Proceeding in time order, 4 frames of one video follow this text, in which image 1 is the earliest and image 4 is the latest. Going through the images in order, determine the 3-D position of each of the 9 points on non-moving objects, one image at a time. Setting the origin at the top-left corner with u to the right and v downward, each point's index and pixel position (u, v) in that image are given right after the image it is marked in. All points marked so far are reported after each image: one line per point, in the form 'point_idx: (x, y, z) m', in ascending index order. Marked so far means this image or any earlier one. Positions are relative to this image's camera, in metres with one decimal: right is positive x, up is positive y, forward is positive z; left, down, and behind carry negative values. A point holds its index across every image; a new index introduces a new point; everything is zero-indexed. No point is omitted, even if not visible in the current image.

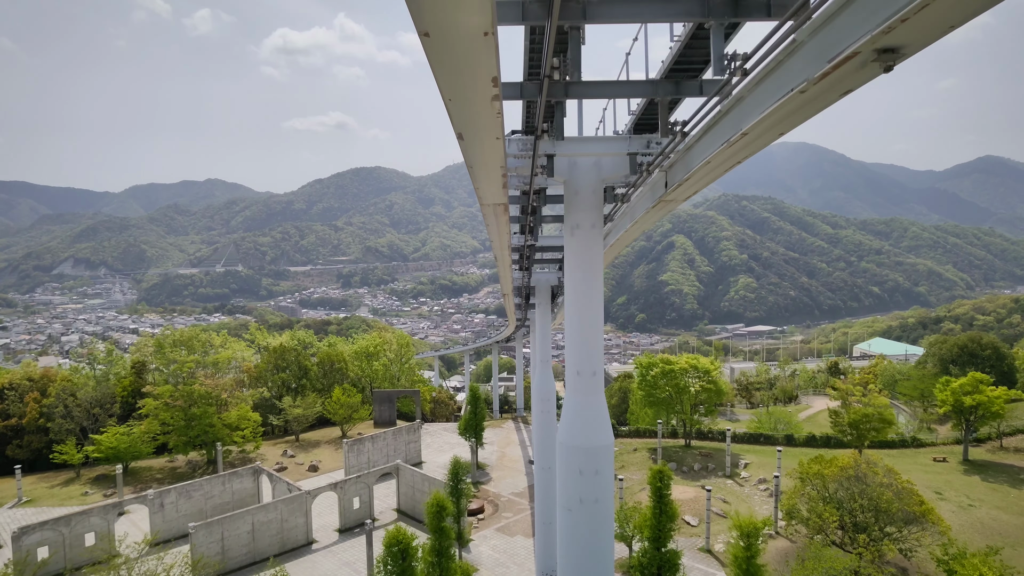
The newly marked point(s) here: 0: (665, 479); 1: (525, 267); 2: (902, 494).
0: (+4.4, -5.5, +14.9) m
1: (+0.5, +0.8, +18.6) m
2: (+12.4, -6.5, +16.7) m
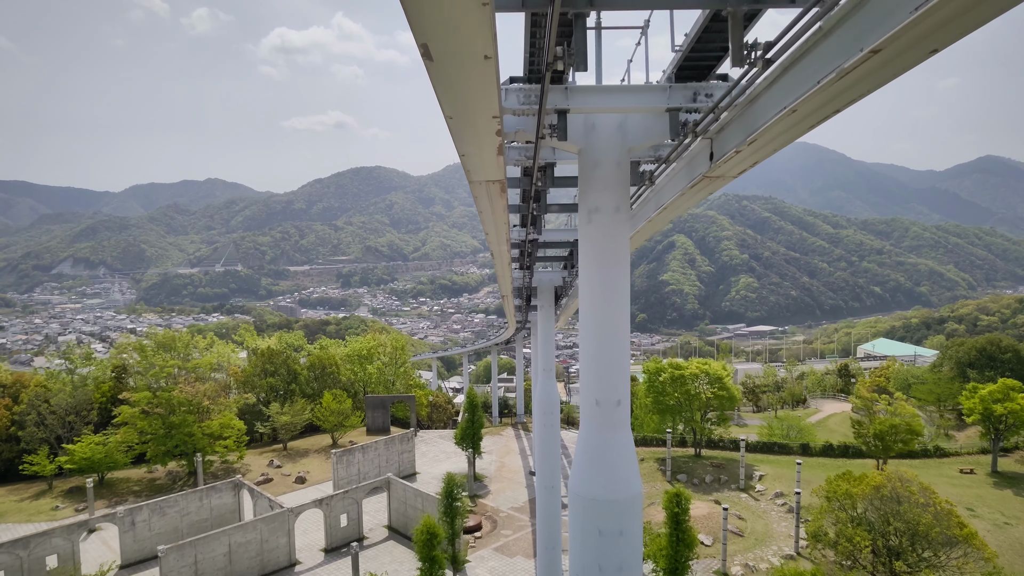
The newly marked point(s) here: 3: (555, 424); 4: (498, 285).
0: (+4.4, -5.5, +13.4) m
1: (+0.5, +0.7, +17.0) m
2: (+12.4, -6.6, +15.2) m
3: (+1.5, -4.7, +17.9) m
4: (-0.5, +0.1, +16.9) m
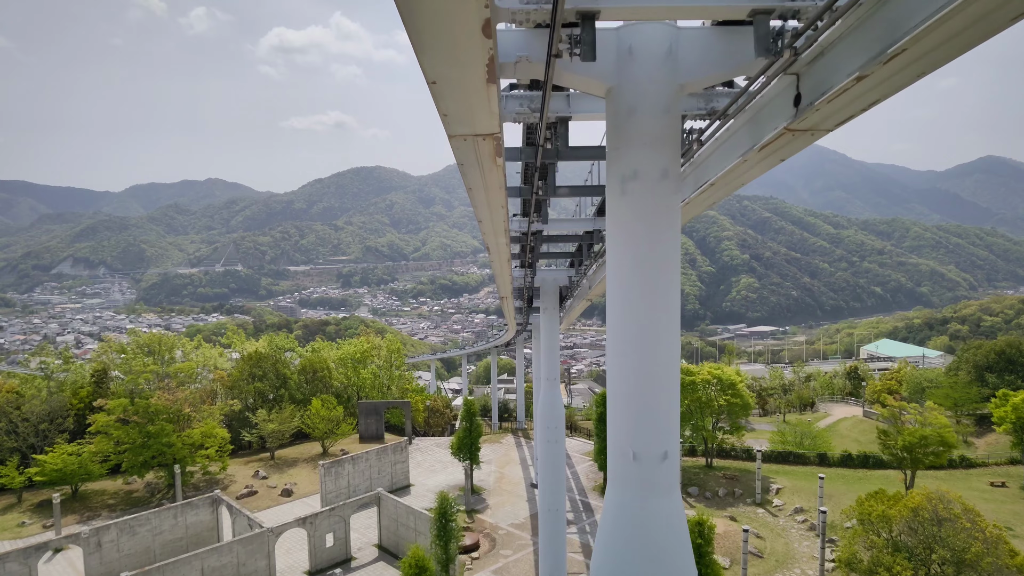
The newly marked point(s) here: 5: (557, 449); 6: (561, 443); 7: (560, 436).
0: (+4.4, -5.5, +11.9) m
1: (+0.5, +0.7, +15.5) m
2: (+12.4, -6.6, +13.6) m
3: (+1.5, -4.7, +16.4) m
4: (-0.5, +0.1, +15.4) m
5: (+1.4, -5.0, +16.3) m
6: (+1.5, -4.8, +16.4) m
7: (+1.5, -4.6, +16.4) m
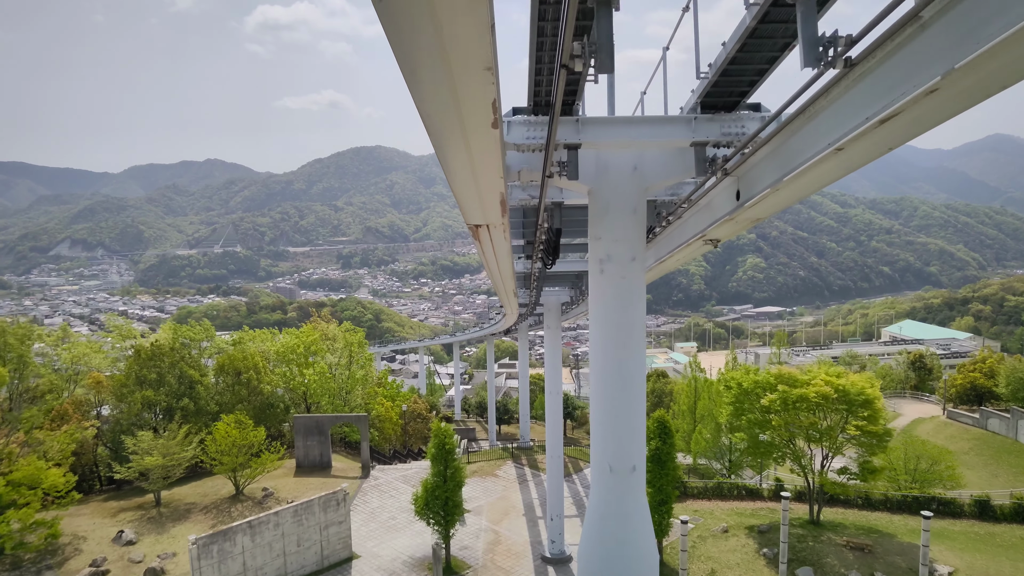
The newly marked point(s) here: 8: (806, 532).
0: (+4.3, -4.8, +2.9) m
1: (+0.4, +1.6, +6.4) m
2: (+12.3, -5.8, +4.7) m
3: (+1.4, -3.8, +7.4) m
4: (-0.5, +0.9, +6.3) m
5: (+1.4, -4.1, +7.4) m
6: (+1.5, -3.9, +7.4) m
7: (+1.5, -3.7, +7.5) m
8: (+8.9, -7.4, +15.9) m
